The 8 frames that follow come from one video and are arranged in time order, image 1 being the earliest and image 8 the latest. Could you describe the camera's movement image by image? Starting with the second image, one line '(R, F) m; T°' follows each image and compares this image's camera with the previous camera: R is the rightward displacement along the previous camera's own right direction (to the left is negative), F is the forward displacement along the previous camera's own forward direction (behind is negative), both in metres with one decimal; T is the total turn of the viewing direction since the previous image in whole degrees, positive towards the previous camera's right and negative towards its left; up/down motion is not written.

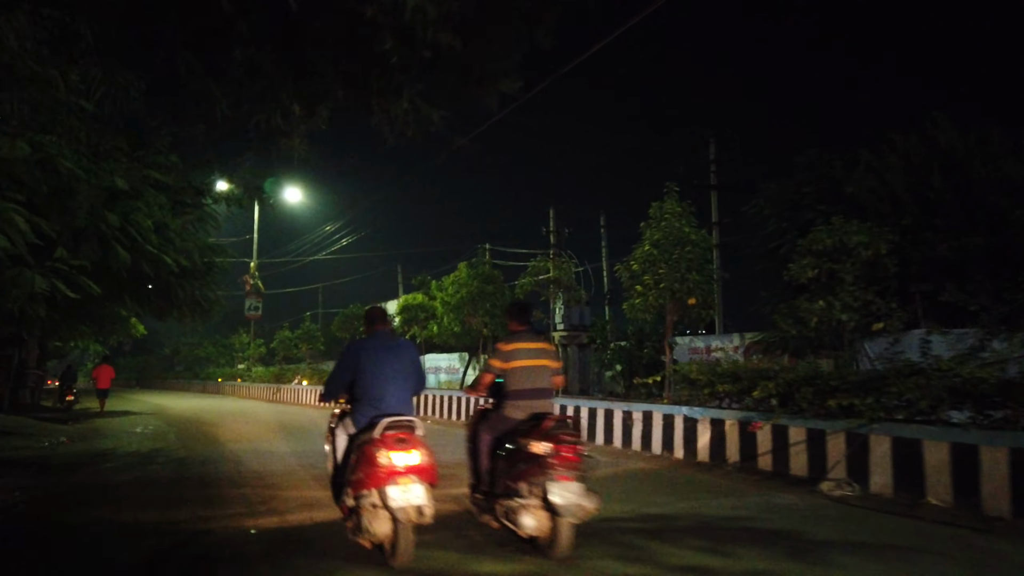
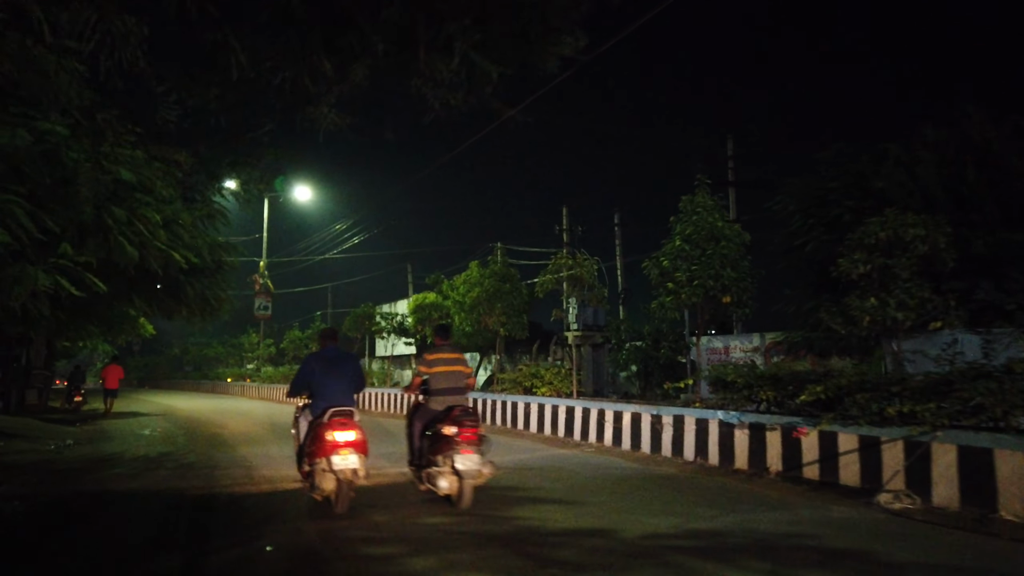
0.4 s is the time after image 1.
(-0.3, +0.6) m; -1°
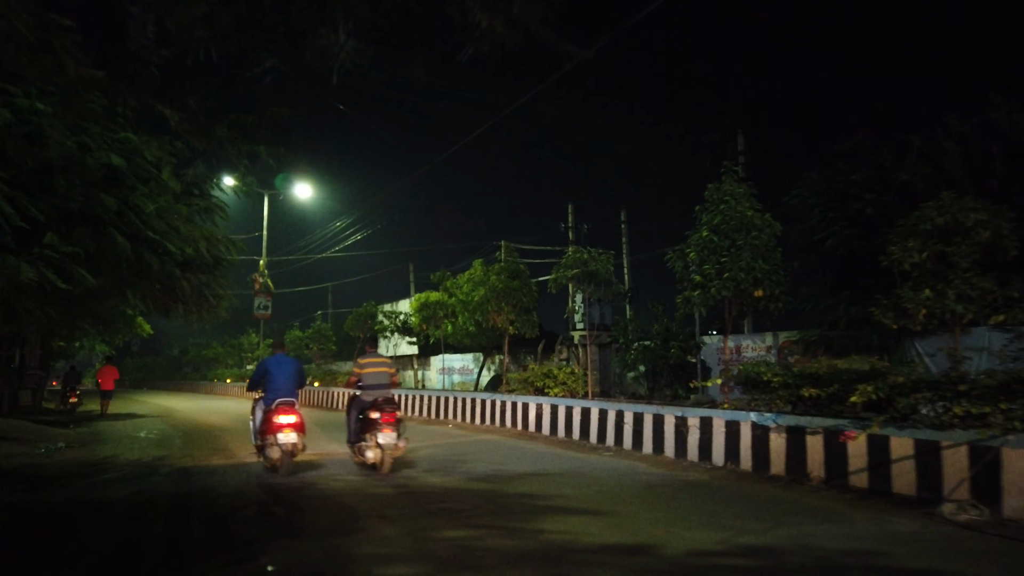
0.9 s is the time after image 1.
(-0.2, +0.7) m; 0°
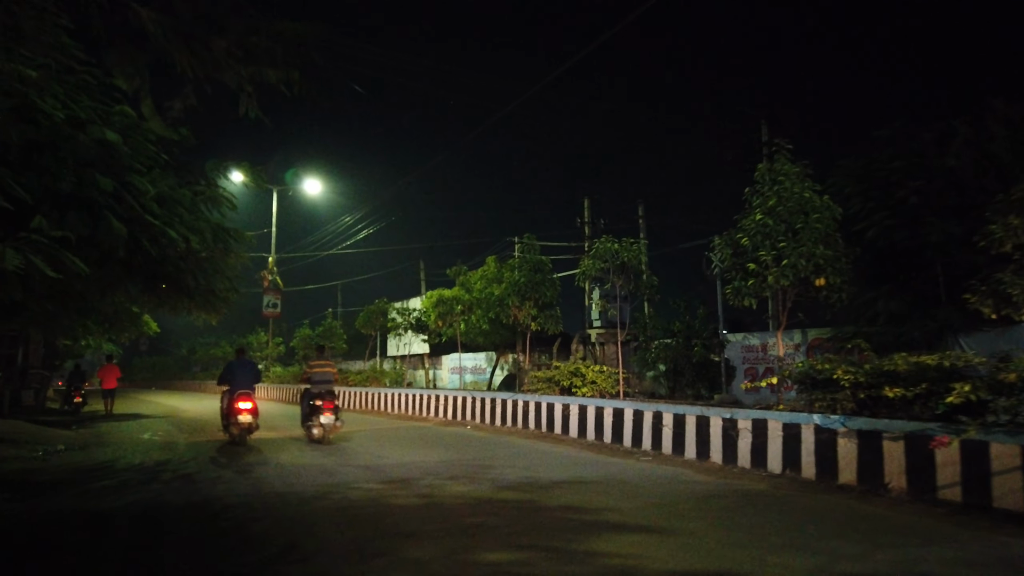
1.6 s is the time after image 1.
(-0.3, +1.0) m; -1°
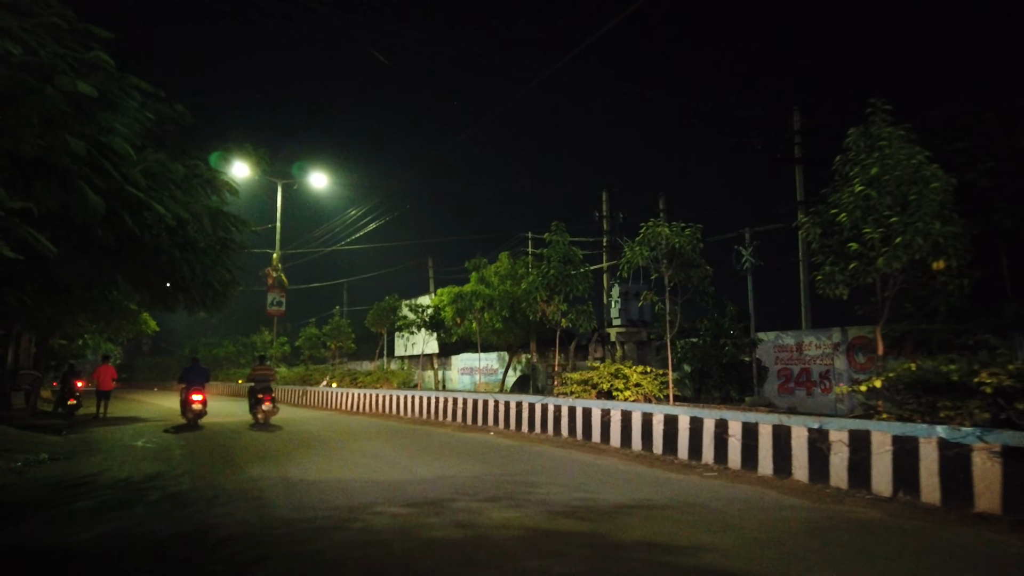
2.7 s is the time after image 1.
(-0.5, +1.6) m; 0°
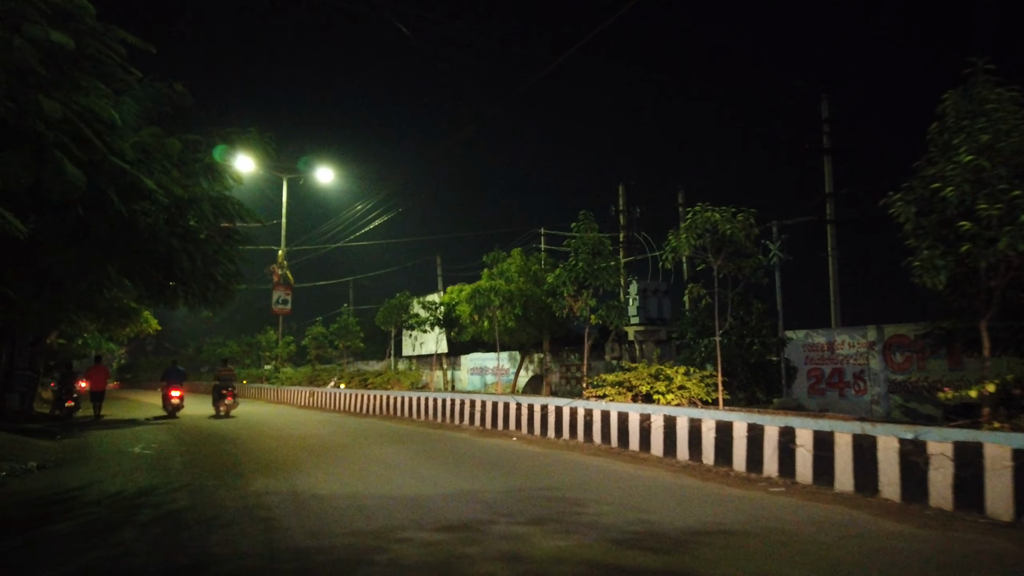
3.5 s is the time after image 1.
(-0.4, +1.2) m; 0°
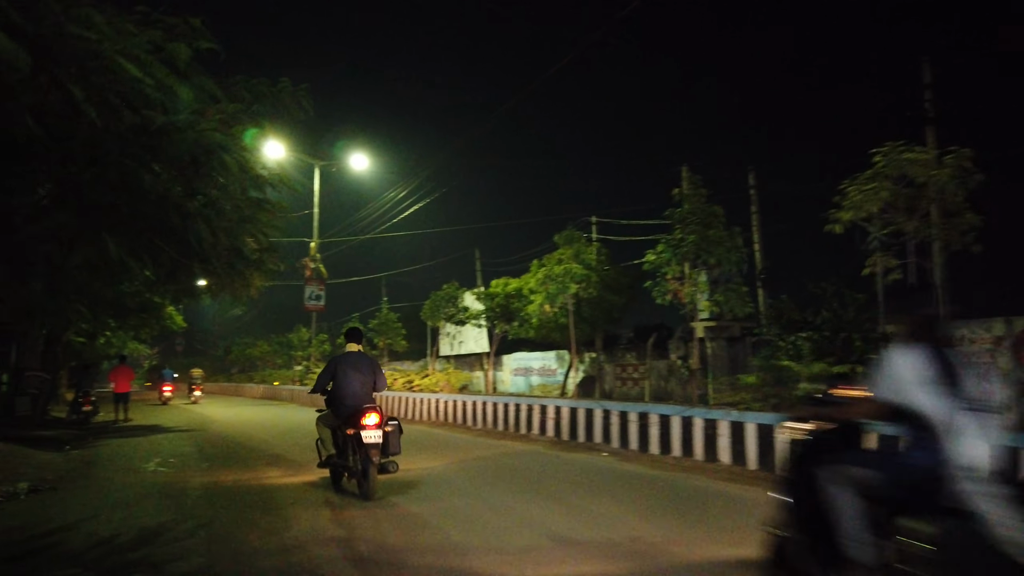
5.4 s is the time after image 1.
(-1.1, +2.8) m; -2°
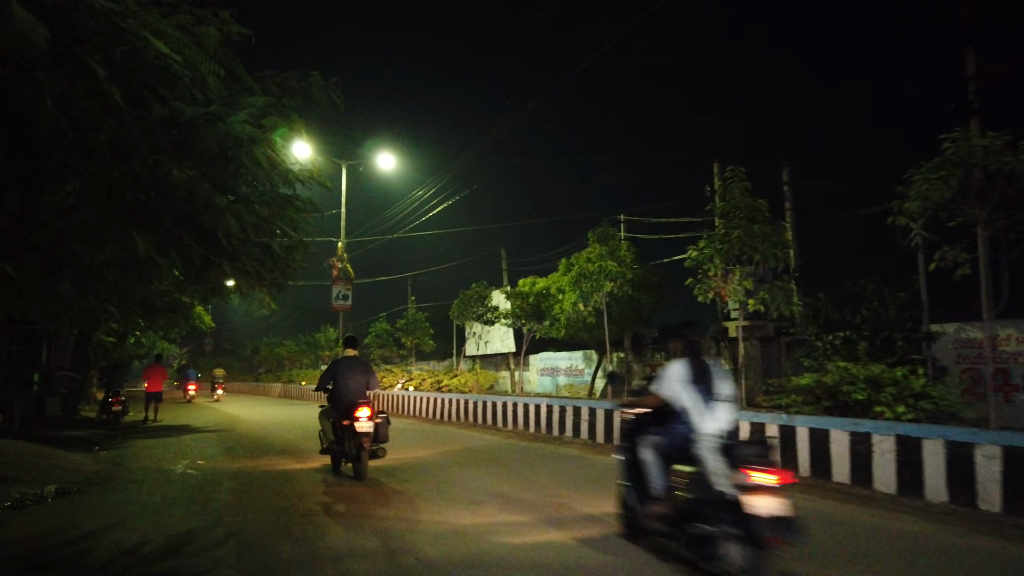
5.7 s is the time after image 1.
(-0.2, +0.4) m; -2°
